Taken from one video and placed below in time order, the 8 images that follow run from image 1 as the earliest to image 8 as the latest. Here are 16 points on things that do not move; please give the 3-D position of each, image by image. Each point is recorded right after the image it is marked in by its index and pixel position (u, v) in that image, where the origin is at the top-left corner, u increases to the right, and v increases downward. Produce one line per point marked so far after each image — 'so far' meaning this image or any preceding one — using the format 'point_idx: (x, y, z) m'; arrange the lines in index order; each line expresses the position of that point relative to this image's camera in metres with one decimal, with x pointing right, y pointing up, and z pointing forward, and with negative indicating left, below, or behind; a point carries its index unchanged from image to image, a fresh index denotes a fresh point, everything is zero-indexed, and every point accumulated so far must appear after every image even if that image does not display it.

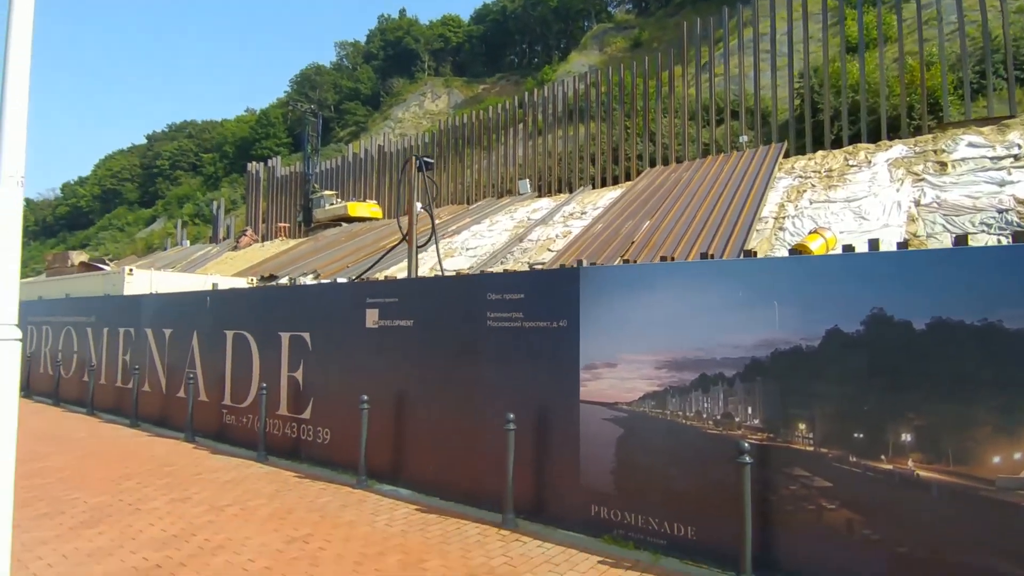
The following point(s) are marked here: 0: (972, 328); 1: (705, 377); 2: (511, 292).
0: (+3.2, -0.3, +4.0) m
1: (+1.7, -0.8, +5.0) m
2: (0.0, 0.0, +6.4) m
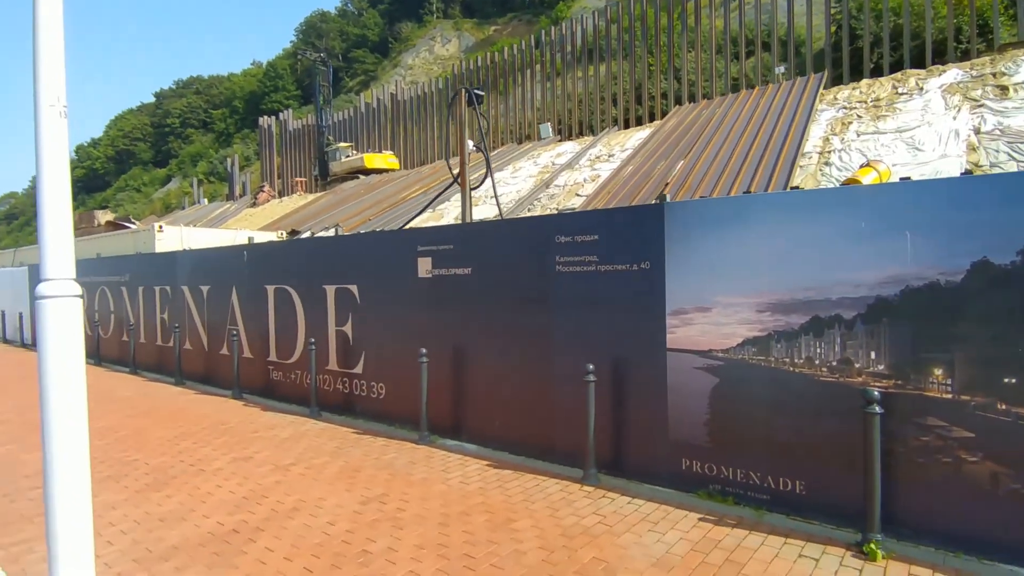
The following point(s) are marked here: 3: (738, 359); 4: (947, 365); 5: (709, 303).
0: (+3.8, +0.2, +3.4) m
1: (+2.4, -0.3, +4.5) m
2: (+0.7, +0.5, +5.9) m
3: (+1.9, -0.6, +4.9) m
4: (+3.0, -0.5, +4.0) m
5: (+1.7, -0.1, +5.1) m
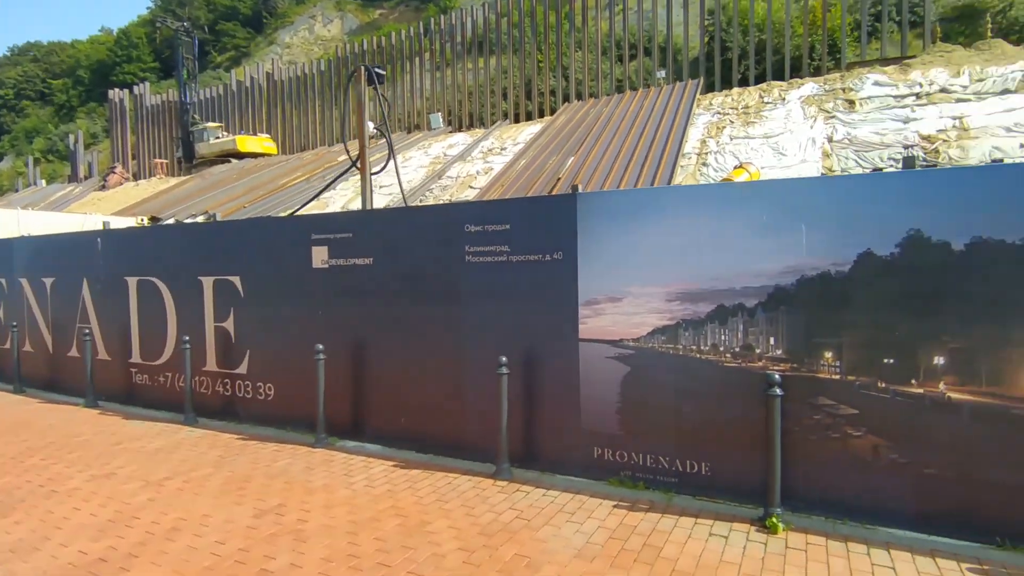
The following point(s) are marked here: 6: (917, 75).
0: (+3.4, +0.3, +3.9) m
1: (+1.7, -0.2, +4.7) m
2: (-0.2, +0.6, +5.7) m
3: (+1.2, -0.5, +5.0) m
4: (+2.4, -0.5, +4.4) m
5: (+1.0, 0.0, +5.1) m
6: (+12.0, +6.3, +17.4) m
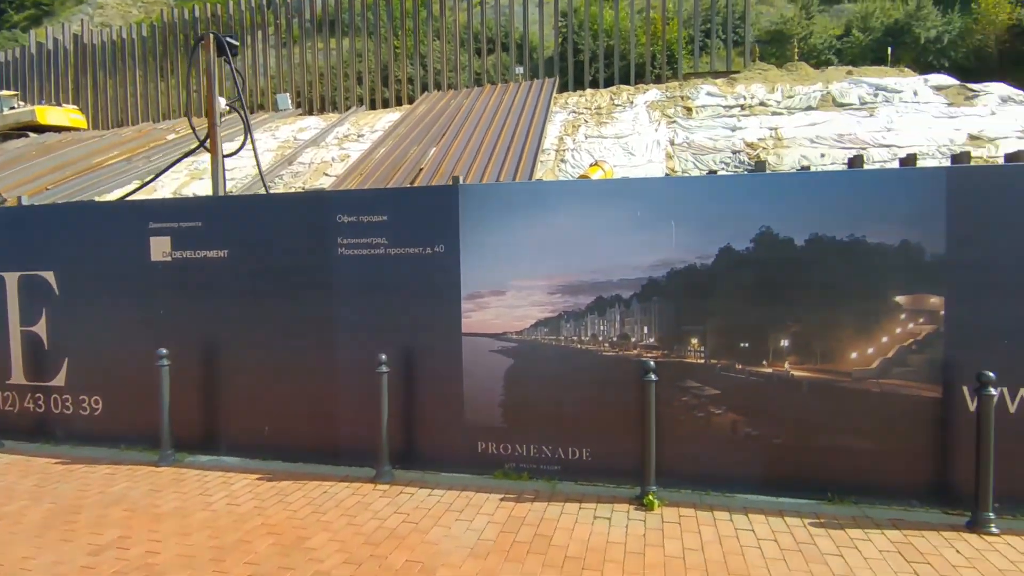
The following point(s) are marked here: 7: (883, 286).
0: (+2.5, +0.3, +4.5) m
1: (+0.8, -0.1, +4.9) m
2: (-1.3, +0.7, +5.4) m
3: (+0.2, -0.5, +5.1) m
4: (+1.5, -0.4, +4.8) m
5: (-0.1, 0.0, +5.1) m
6: (+7.6, +6.7, +19.6) m
7: (+2.8, 0.0, +4.4) m
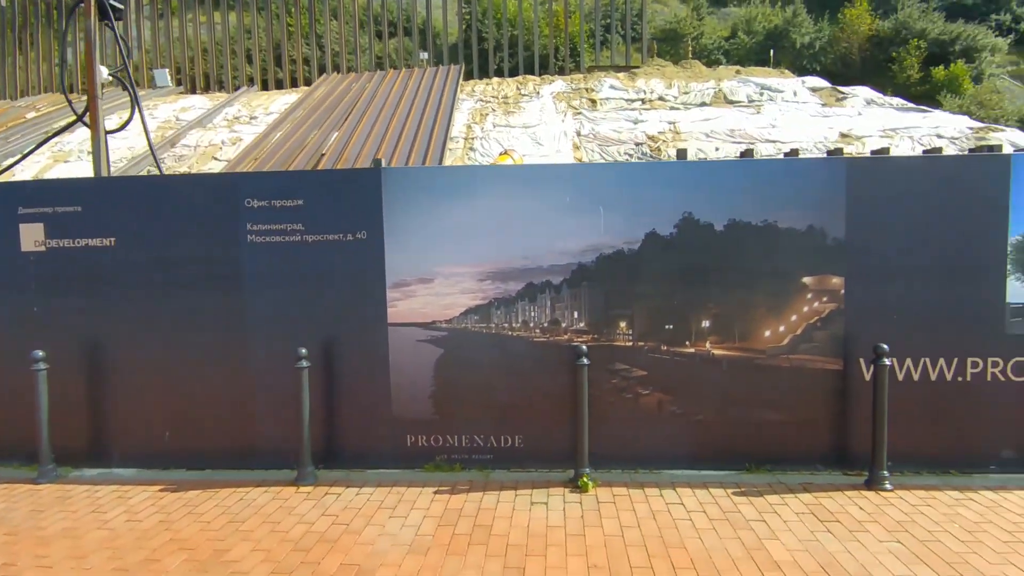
0: (+2.0, +0.5, +4.8) m
1: (+0.2, 0.0, +4.9) m
2: (-2.0, +0.8, +5.0) m
3: (-0.4, -0.3, +5.0) m
4: (+1.0, -0.3, +4.9) m
5: (-0.7, +0.1, +5.0) m
6: (+4.5, +7.1, +20.4) m
7: (+2.3, +0.2, +4.8) m
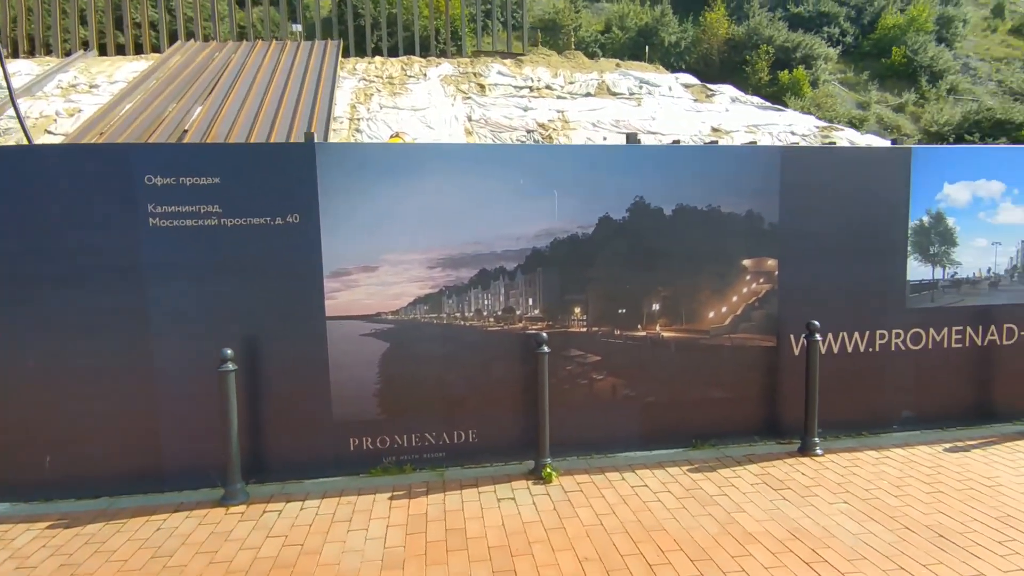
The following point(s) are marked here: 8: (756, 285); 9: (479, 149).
0: (+1.6, +0.6, +4.9) m
1: (-0.2, +0.1, +4.7) m
2: (-2.4, +0.8, +4.3) m
3: (-0.8, -0.3, +4.6) m
4: (+0.6, -0.1, +4.8) m
5: (-1.1, +0.2, +4.5) m
6: (+0.6, +7.6, +20.5) m
7: (+1.9, +0.3, +5.0) m
8: (+2.1, 0.0, +5.0) m
9: (-0.3, +1.1, +4.6) m
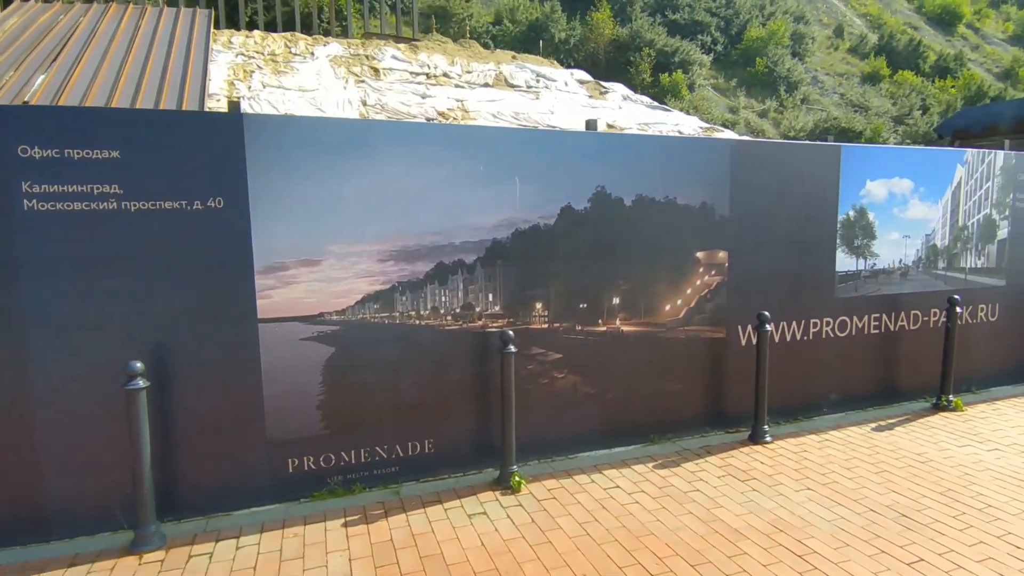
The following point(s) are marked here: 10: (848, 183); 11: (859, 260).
0: (+1.2, +0.7, +4.8) m
1: (-0.5, +0.2, +4.2) m
2: (-2.5, +0.8, +3.5) m
3: (-1.1, -0.2, +4.1) m
4: (+0.3, -0.1, +4.5) m
5: (-1.3, +0.2, +3.9) m
6: (-2.9, +7.8, +19.8) m
7: (+1.5, +0.4, +4.9) m
8: (+1.7, +0.1, +5.0) m
9: (-0.6, +1.1, +4.2) m
10: (+3.2, +1.0, +5.5) m
11: (+3.3, +0.3, +5.6) m
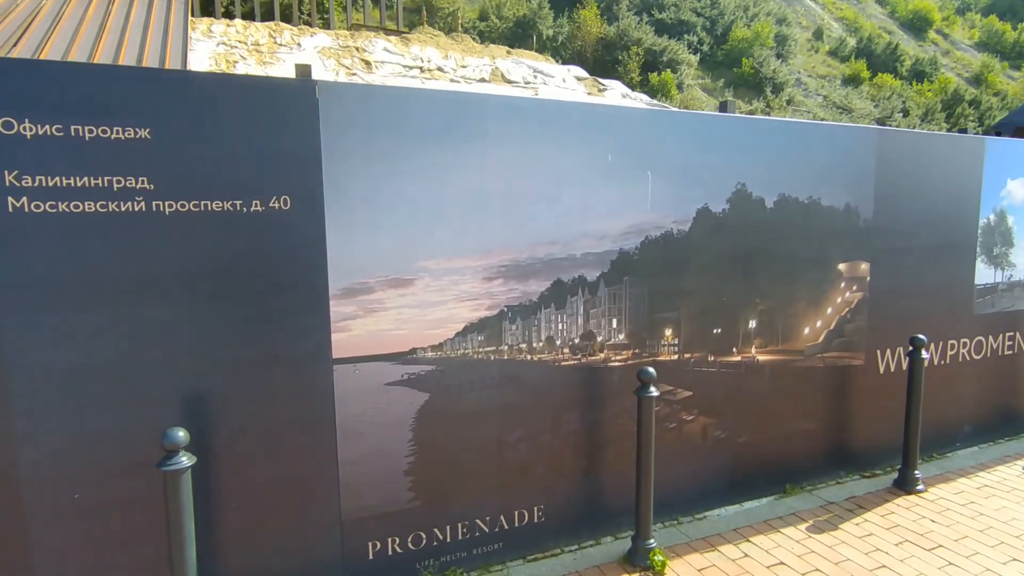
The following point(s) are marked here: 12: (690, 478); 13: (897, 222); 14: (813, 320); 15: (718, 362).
0: (+2.0, +0.6, +4.0) m
1: (+0.3, 0.0, +3.3) m
2: (-1.7, +0.7, +2.4) m
3: (-0.3, -0.4, +3.1) m
4: (+1.0, -0.2, +3.6) m
5: (-0.5, +0.1, +3.0) m
6: (-2.9, +7.7, +18.8) m
7: (+2.2, +0.2, +4.1) m
8: (+2.4, 0.0, +4.2) m
9: (+0.2, +1.0, +3.2) m
10: (+3.9, +0.9, +4.7) m
11: (+4.0, +0.1, +4.9) m
12: (+1.2, -1.2, +3.8) m
13: (+2.8, +0.5, +4.3) m
14: (+2.1, -0.2, +4.1) m
15: (+1.4, -0.5, +3.8) m
